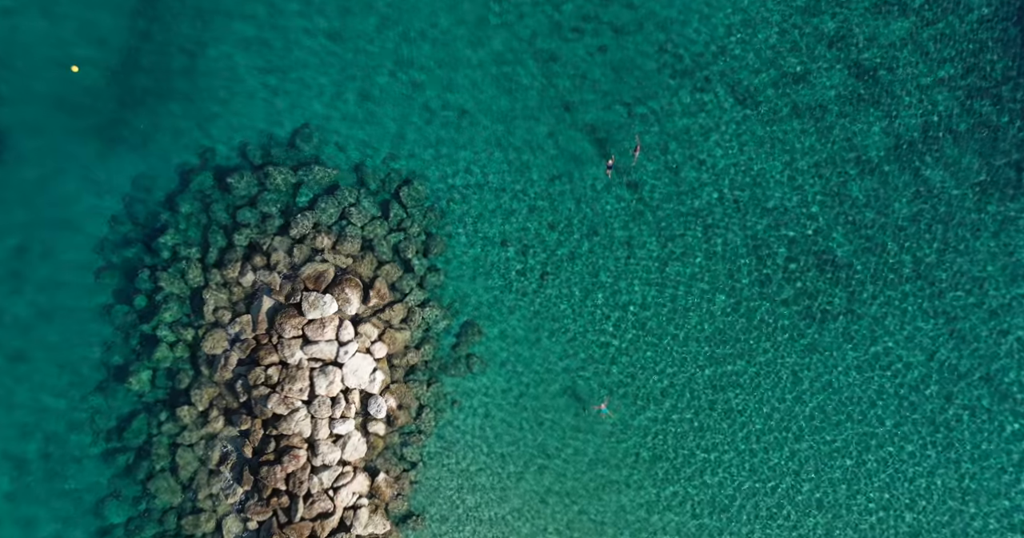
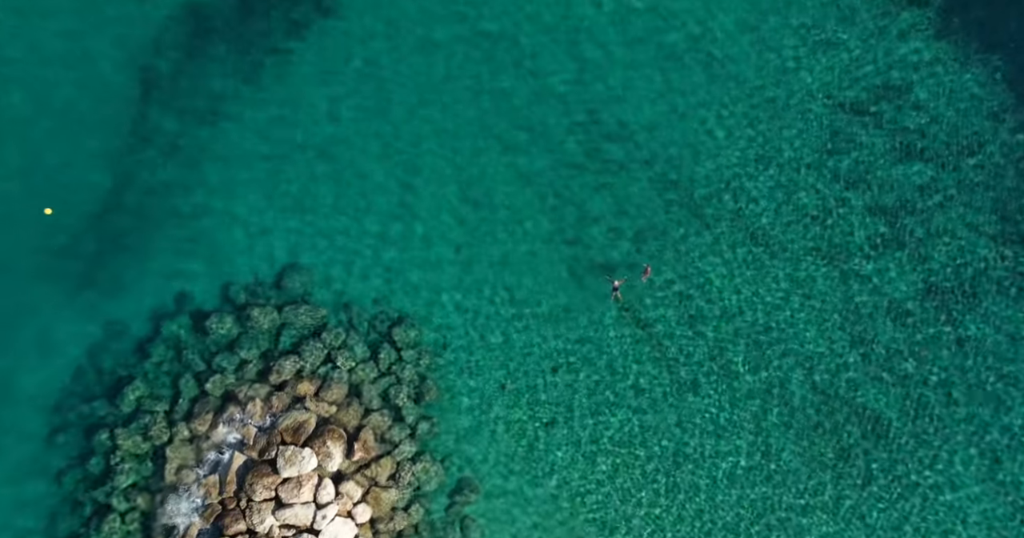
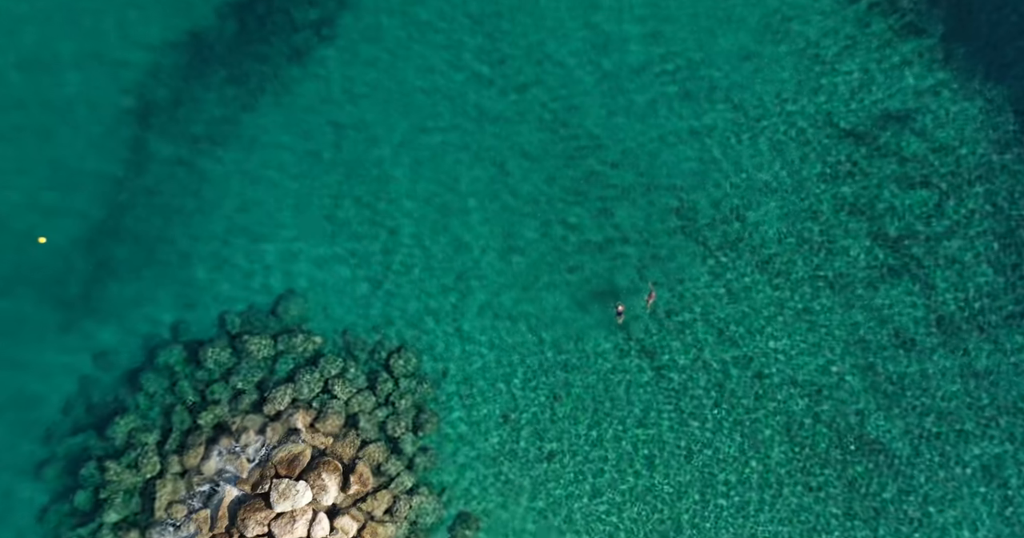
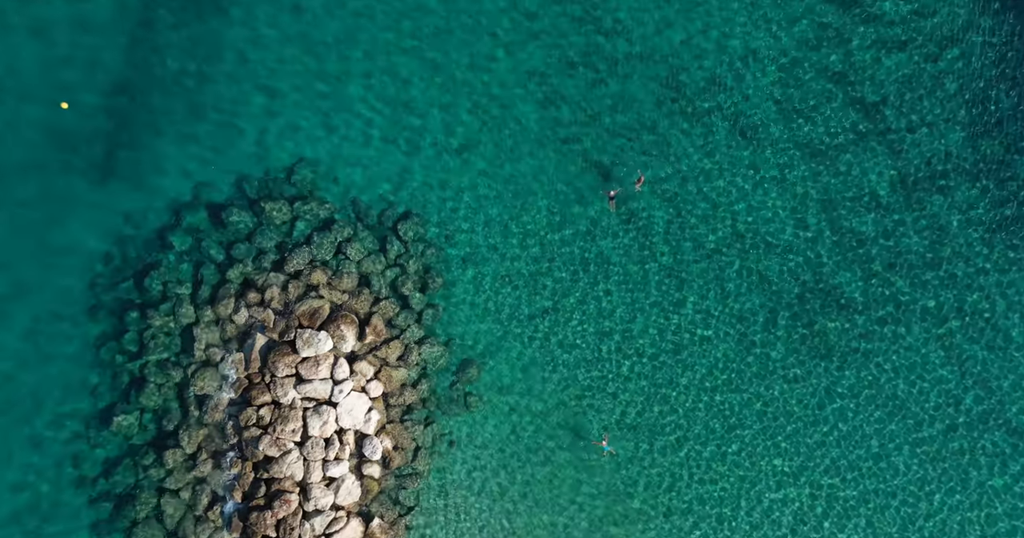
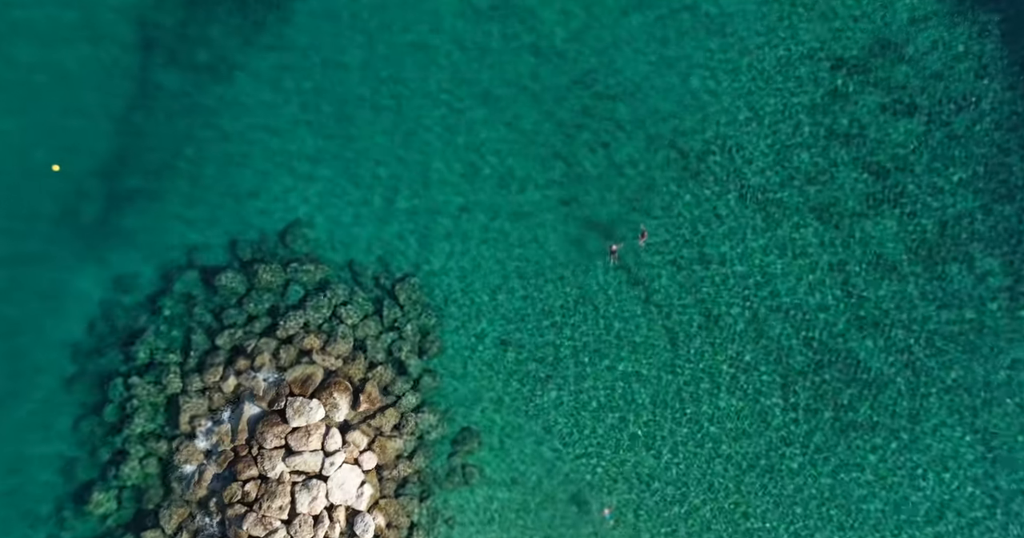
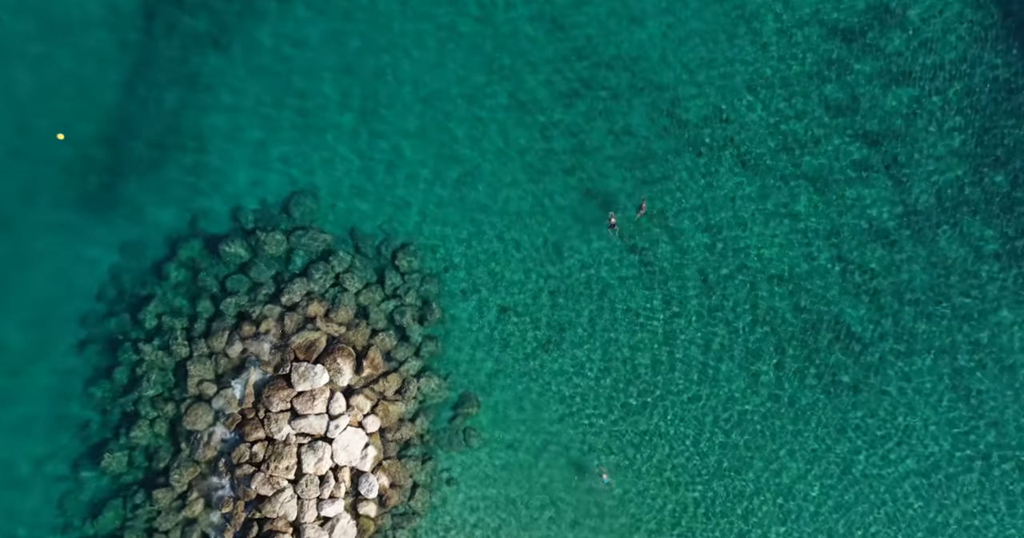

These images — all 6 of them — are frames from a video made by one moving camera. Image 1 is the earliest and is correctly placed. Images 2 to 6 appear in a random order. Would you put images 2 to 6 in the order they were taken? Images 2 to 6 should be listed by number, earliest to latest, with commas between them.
4, 6, 5, 2, 3
